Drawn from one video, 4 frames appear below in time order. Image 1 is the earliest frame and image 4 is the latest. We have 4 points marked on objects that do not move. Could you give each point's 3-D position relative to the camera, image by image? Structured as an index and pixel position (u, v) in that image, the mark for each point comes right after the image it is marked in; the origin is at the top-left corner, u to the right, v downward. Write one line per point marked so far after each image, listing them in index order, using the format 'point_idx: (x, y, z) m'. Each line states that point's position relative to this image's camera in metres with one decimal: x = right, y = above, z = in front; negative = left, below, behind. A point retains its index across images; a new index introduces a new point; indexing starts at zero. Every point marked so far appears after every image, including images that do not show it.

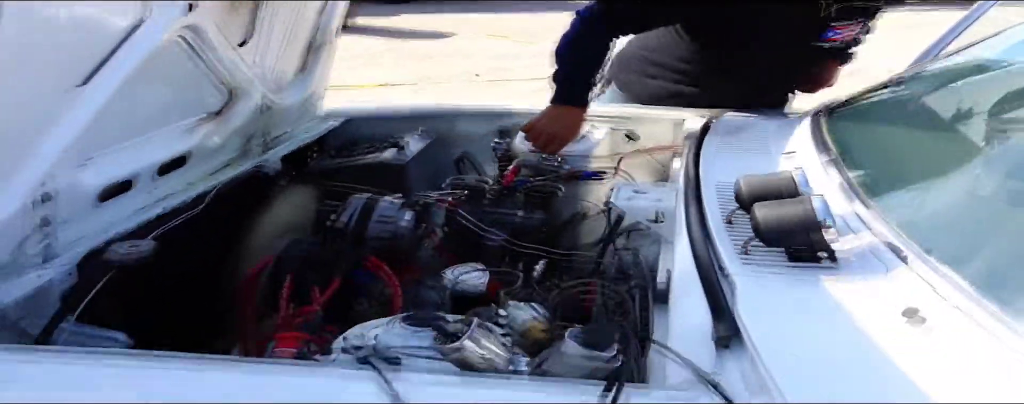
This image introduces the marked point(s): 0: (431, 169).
0: (-0.2, +0.1, +2.7) m
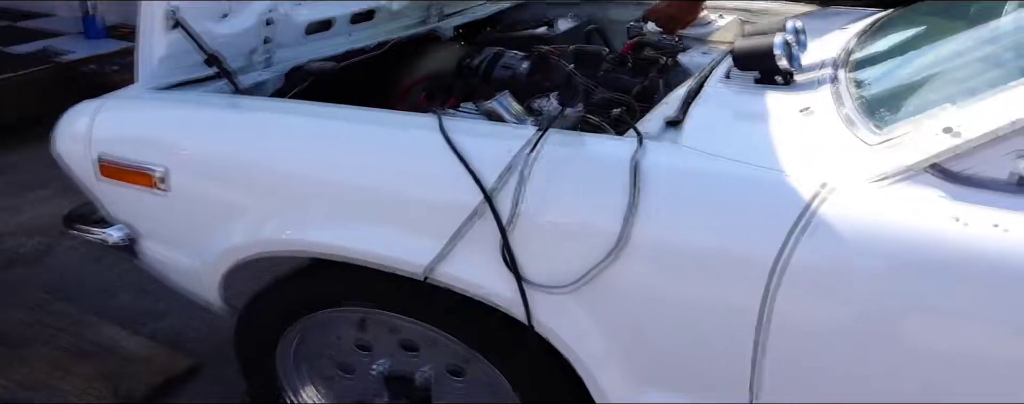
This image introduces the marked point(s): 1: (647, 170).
0: (+0.2, +0.5, +3.3) m
1: (+0.2, 0.0, +1.6) m
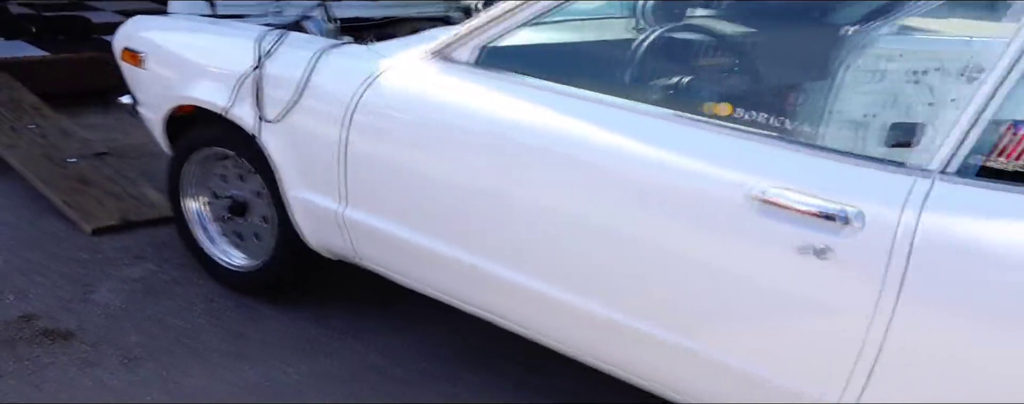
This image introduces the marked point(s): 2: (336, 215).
0: (+0.1, +0.7, +4.1) m
1: (-0.4, +0.4, +2.5) m
2: (-0.4, 0.0, +2.5) m
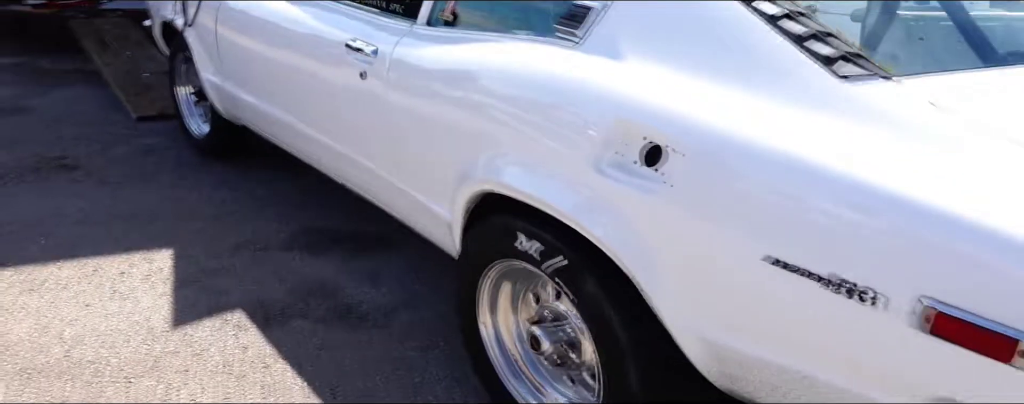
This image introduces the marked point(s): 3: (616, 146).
0: (-0.2, +1.1, +5.3) m
1: (-1.1, +0.8, +3.8) m
2: (-1.1, +0.4, +3.8) m
3: (+0.2, +0.1, +2.0) m
